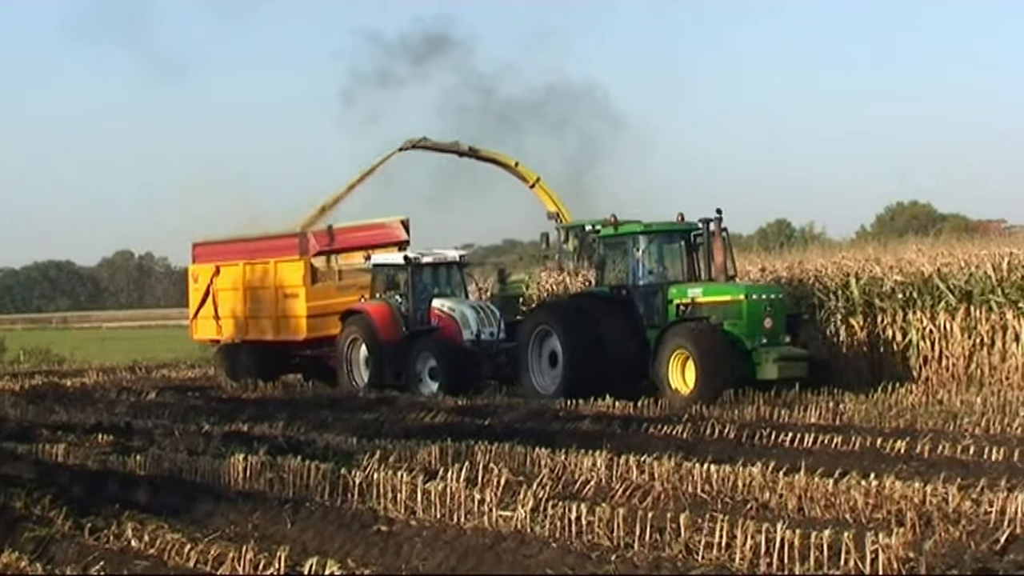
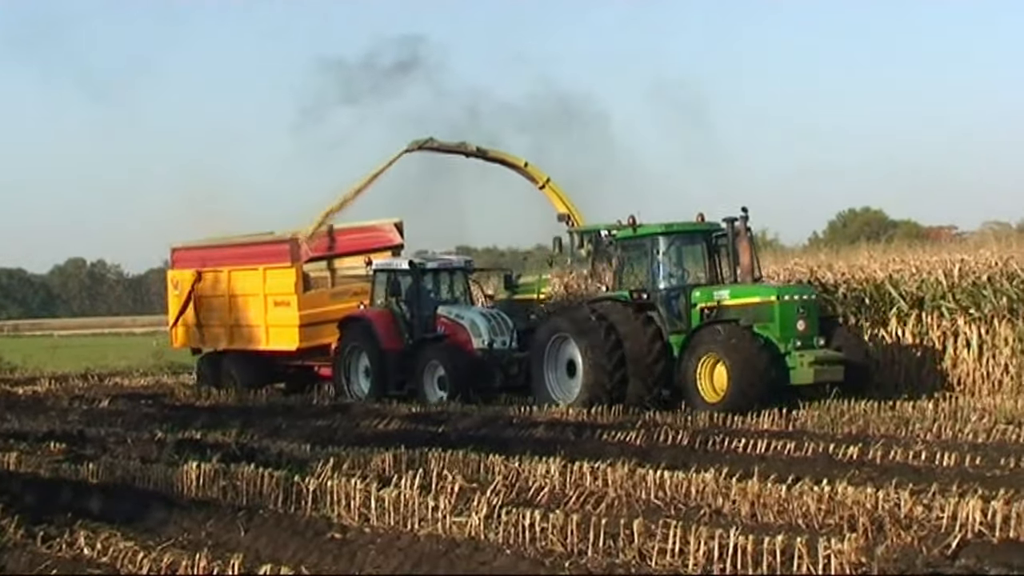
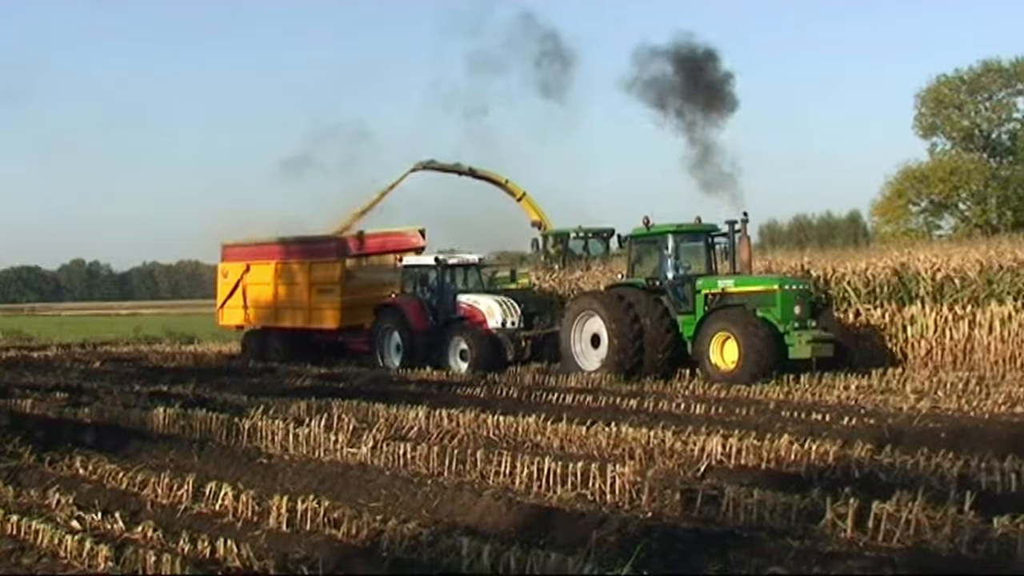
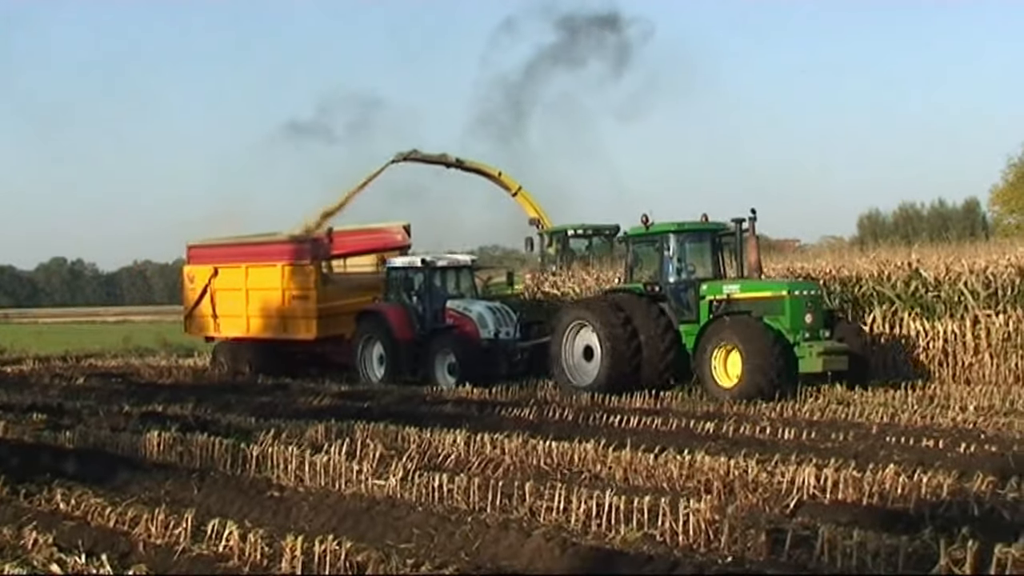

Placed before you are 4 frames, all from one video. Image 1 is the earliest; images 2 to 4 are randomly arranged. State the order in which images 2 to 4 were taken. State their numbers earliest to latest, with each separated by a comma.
2, 4, 3
